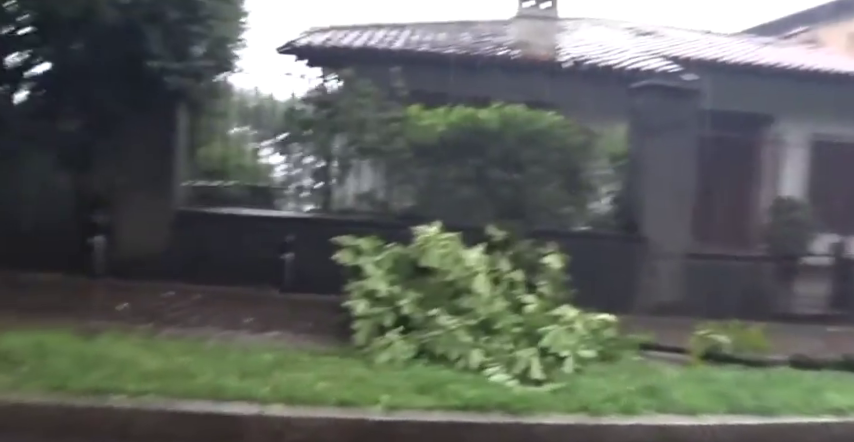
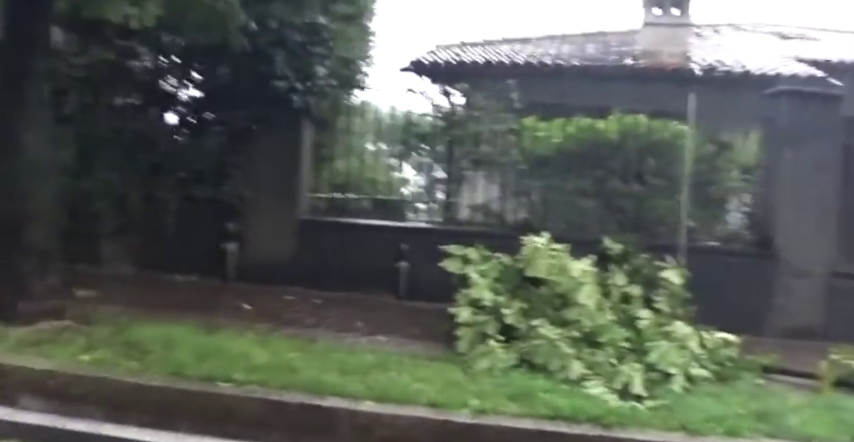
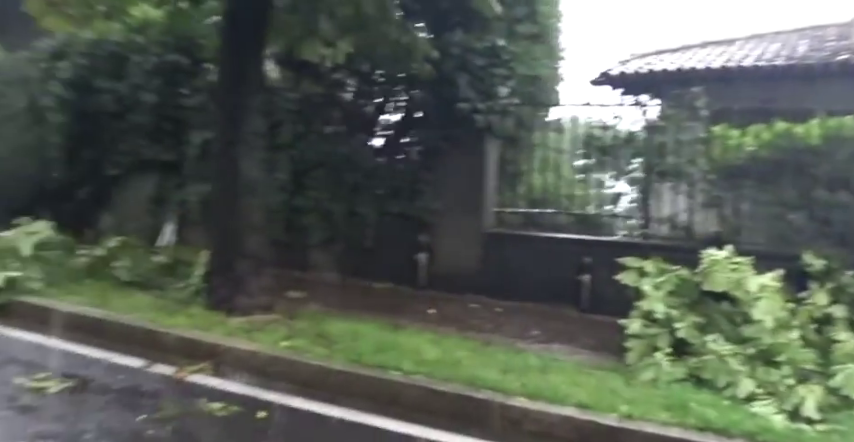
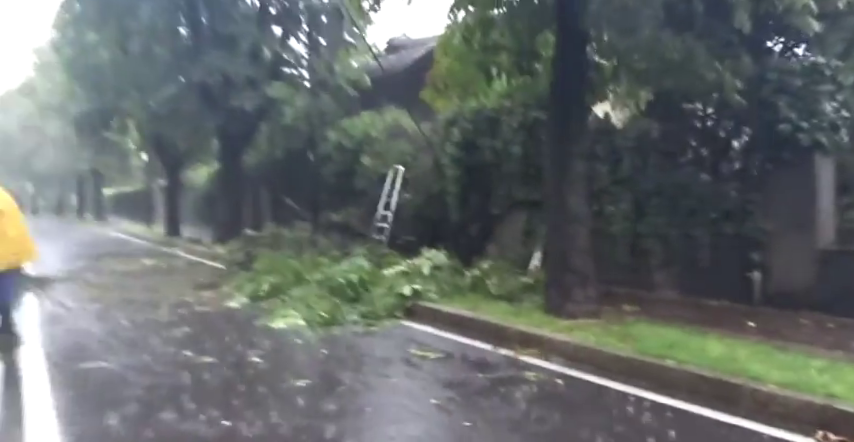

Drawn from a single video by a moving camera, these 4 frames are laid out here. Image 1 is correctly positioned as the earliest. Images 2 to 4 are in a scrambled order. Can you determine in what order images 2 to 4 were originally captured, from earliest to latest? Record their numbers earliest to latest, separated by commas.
2, 3, 4
